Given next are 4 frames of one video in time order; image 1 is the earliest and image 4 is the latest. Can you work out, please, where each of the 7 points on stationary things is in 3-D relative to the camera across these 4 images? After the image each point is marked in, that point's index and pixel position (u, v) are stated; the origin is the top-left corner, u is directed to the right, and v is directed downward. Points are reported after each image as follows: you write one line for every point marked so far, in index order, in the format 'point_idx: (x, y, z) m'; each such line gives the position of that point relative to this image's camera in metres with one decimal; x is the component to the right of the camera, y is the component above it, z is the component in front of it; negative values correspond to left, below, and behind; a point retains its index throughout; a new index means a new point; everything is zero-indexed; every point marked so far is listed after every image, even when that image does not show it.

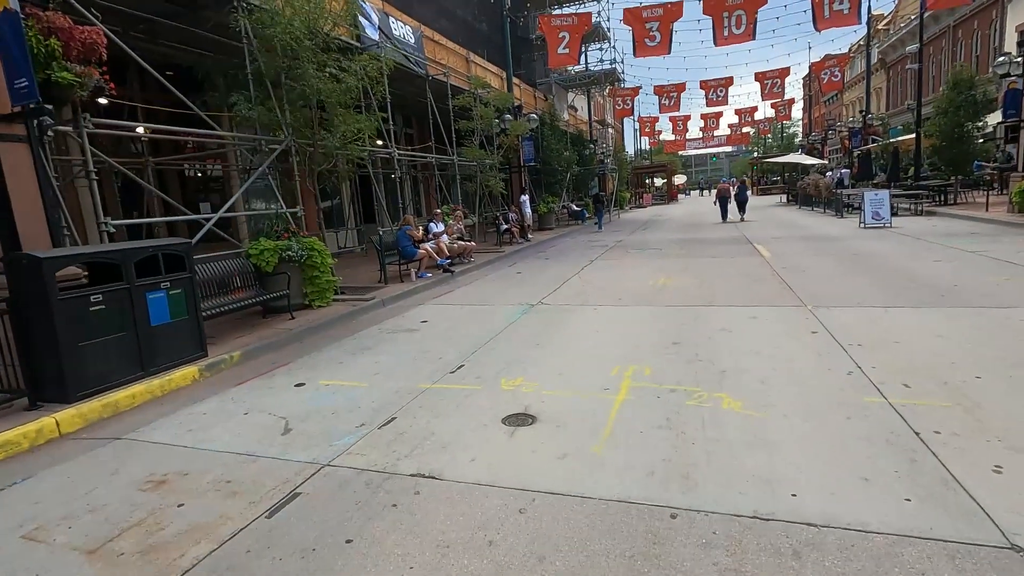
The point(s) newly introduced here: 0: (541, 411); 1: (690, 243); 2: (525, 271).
0: (+0.2, -1.0, +4.4) m
1: (+5.3, +1.4, +16.0) m
2: (+0.3, +0.4, +12.3) m
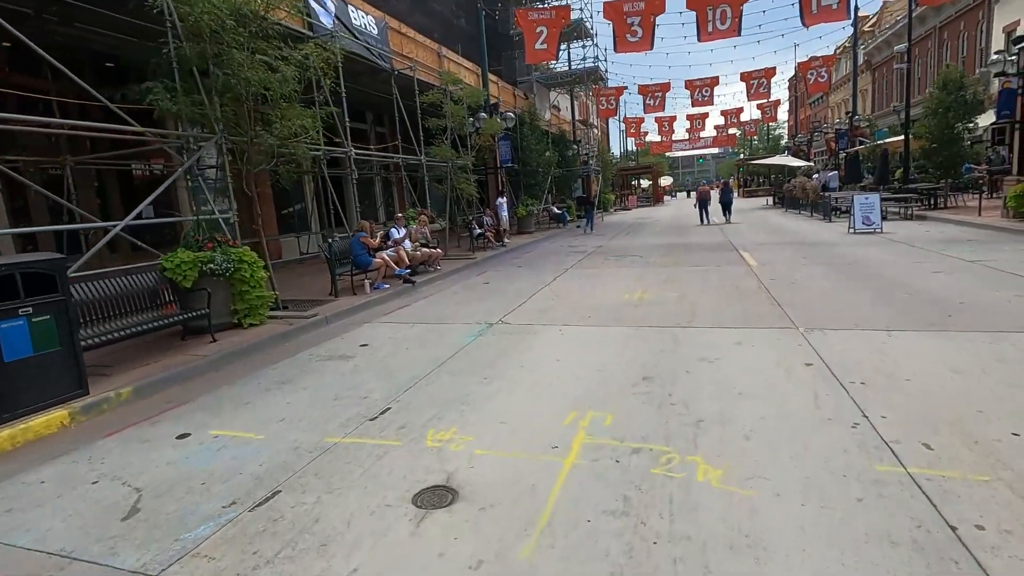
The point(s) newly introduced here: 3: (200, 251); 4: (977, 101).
0: (-0.3, -1.2, +3.4) m
1: (+4.6, +1.1, +15.1) m
2: (-0.4, +0.1, +11.3) m
3: (-4.4, +0.5, +7.5) m
4: (+17.2, +6.9, +19.7) m
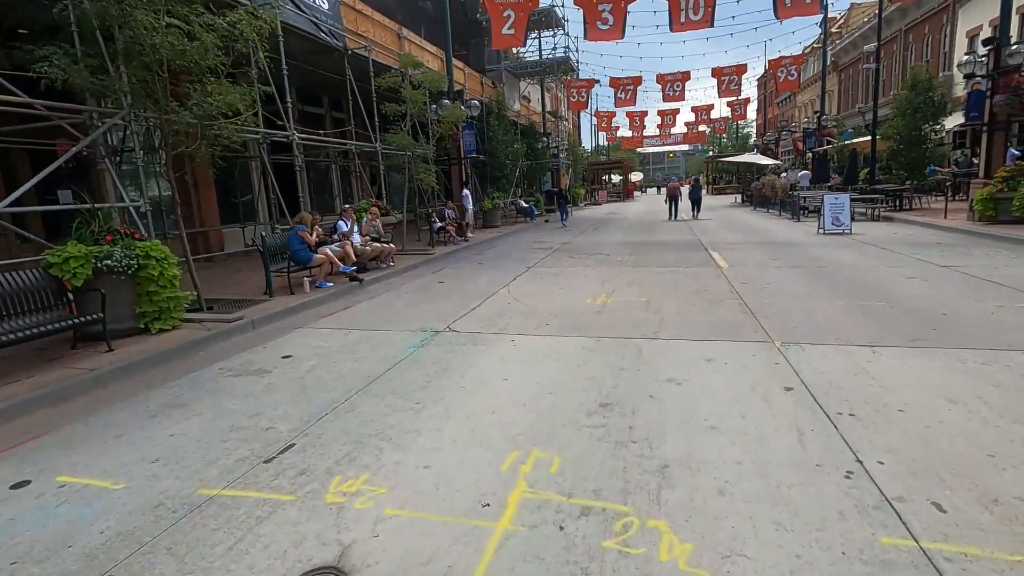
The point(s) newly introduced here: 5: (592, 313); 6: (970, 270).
0: (-0.7, -1.3, +2.6) m
1: (+3.5, +1.1, +14.5) m
2: (-1.3, +0.1, +10.5) m
3: (-5.0, +0.5, +6.5) m
4: (+16.0, +6.8, +19.7) m
5: (+1.1, -0.3, +7.4) m
6: (+7.8, +0.3, +9.2) m
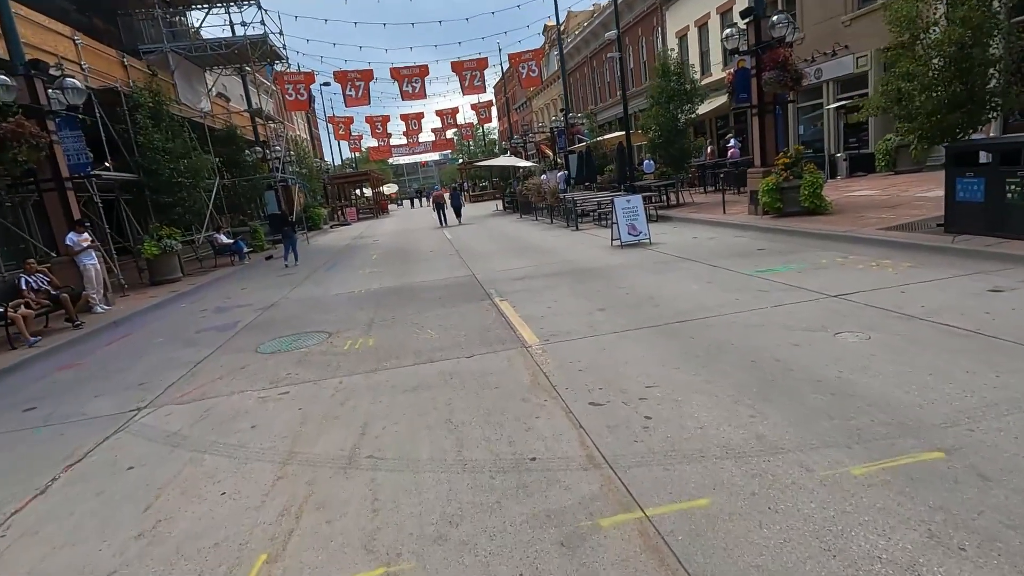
0: (-0.8, -2.6, -3.5) m
1: (-2.0, -0.2, +9.1) m
2: (-4.6, -1.7, +3.5) m
3: (-6.4, -1.6, -1.7) m
4: (+6.3, +6.9, +18.8) m
5: (-1.1, -1.6, +1.6) m
6: (+4.1, -0.2, +6.0) m
